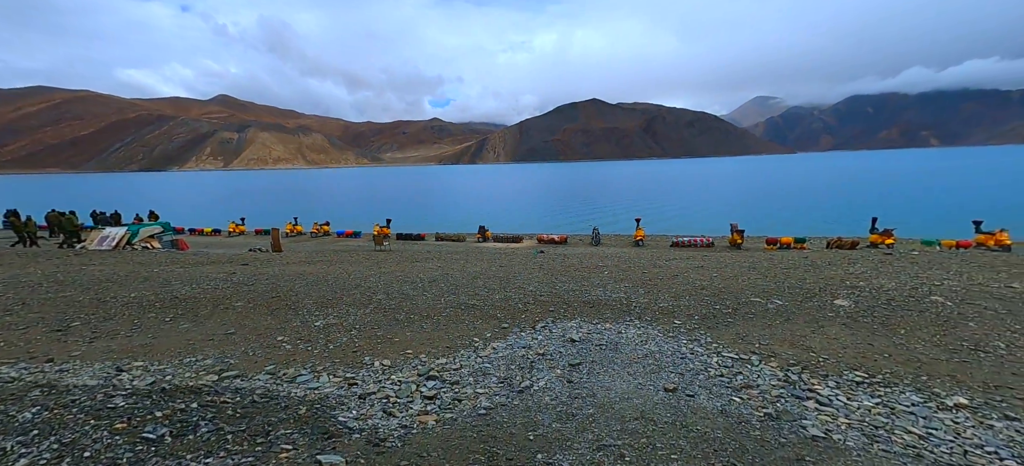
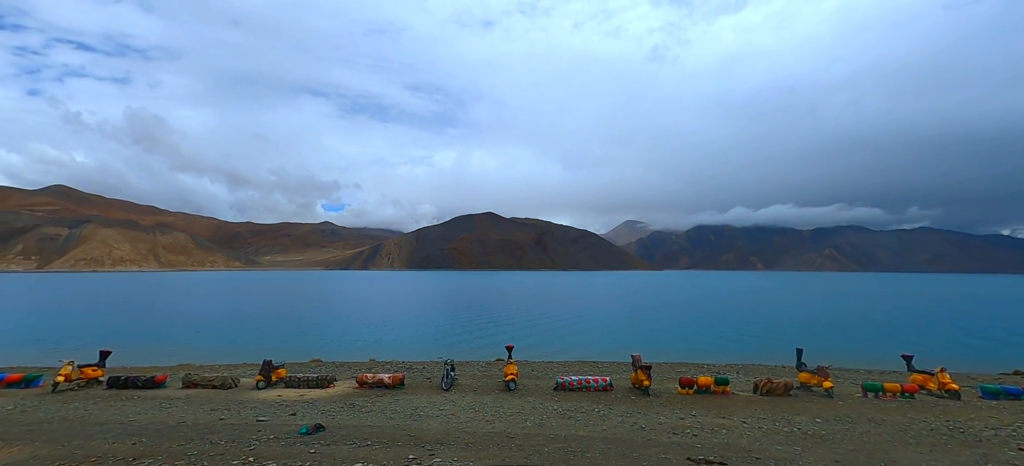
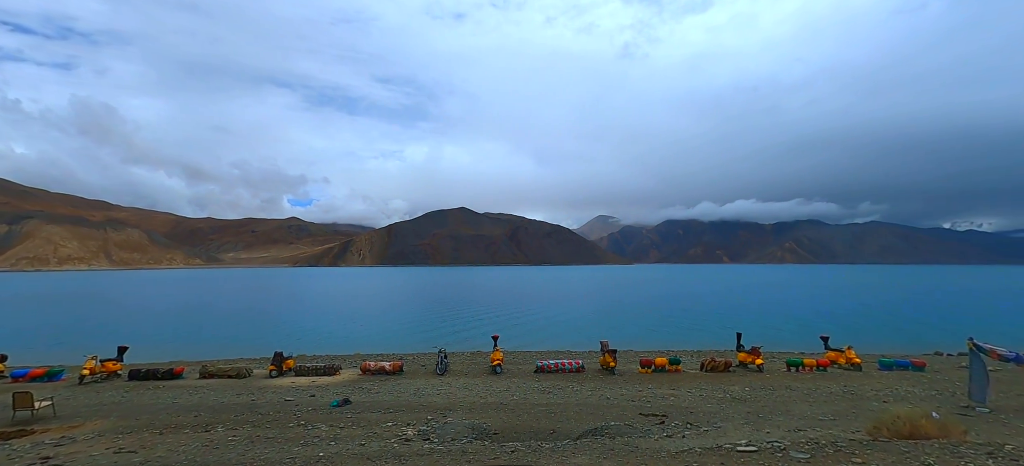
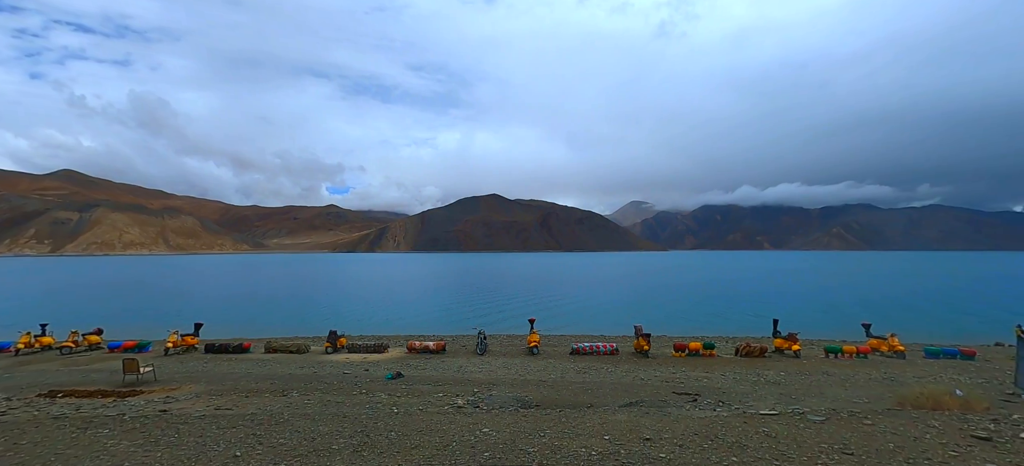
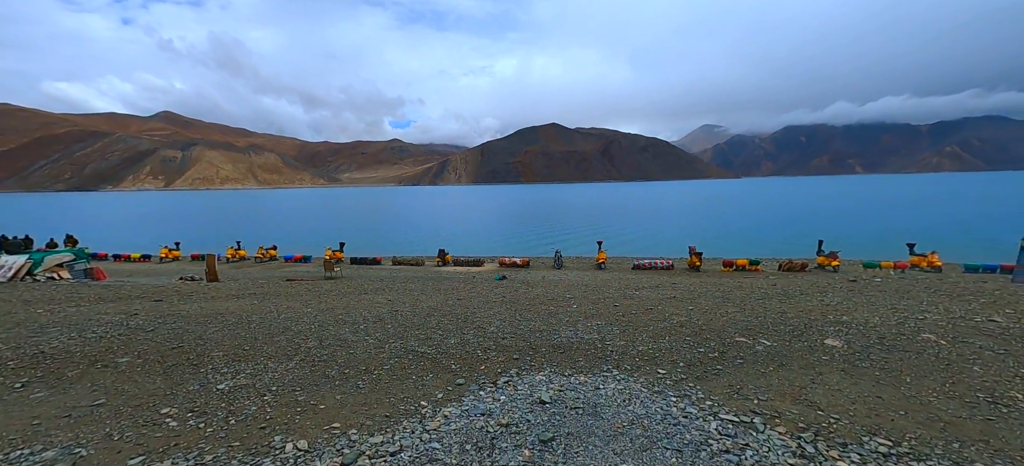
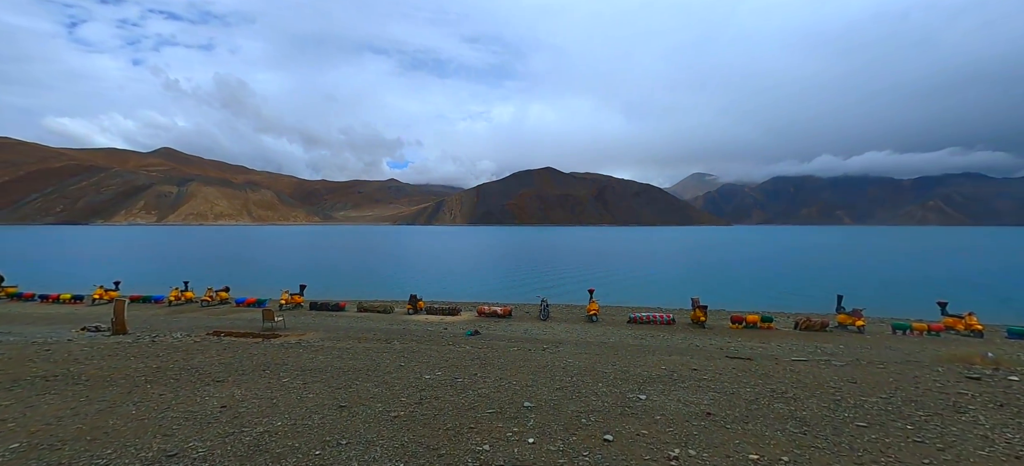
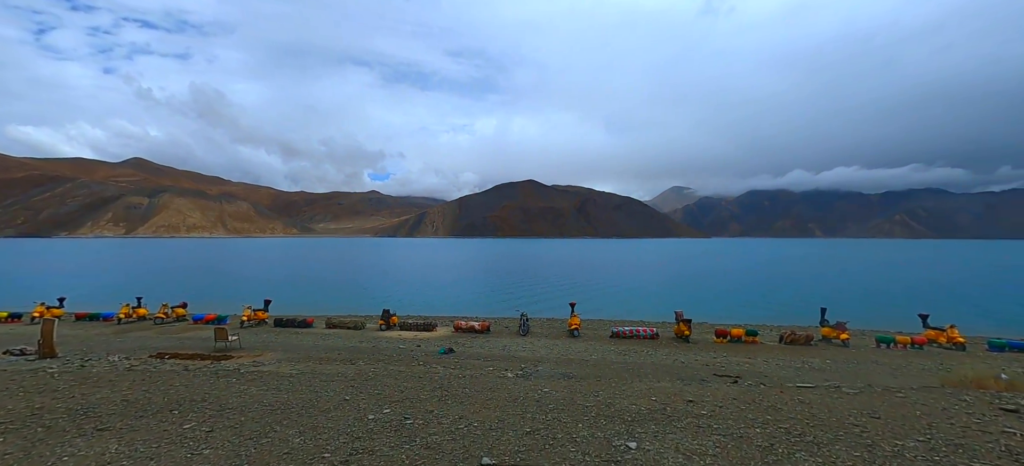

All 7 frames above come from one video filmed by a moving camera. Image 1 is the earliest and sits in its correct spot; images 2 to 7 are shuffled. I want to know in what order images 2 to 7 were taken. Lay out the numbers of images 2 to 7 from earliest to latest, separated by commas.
5, 6, 7, 4, 3, 2
